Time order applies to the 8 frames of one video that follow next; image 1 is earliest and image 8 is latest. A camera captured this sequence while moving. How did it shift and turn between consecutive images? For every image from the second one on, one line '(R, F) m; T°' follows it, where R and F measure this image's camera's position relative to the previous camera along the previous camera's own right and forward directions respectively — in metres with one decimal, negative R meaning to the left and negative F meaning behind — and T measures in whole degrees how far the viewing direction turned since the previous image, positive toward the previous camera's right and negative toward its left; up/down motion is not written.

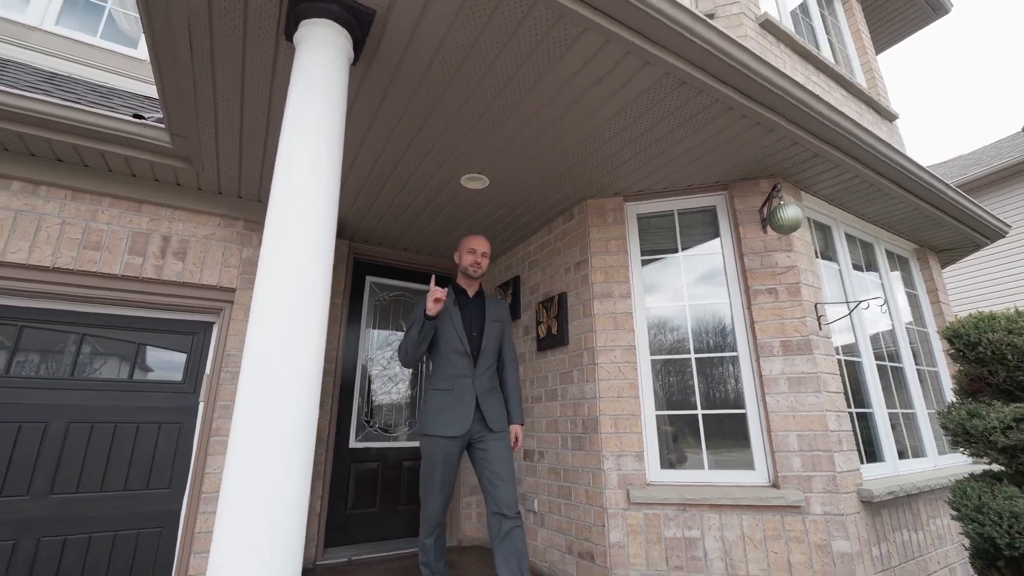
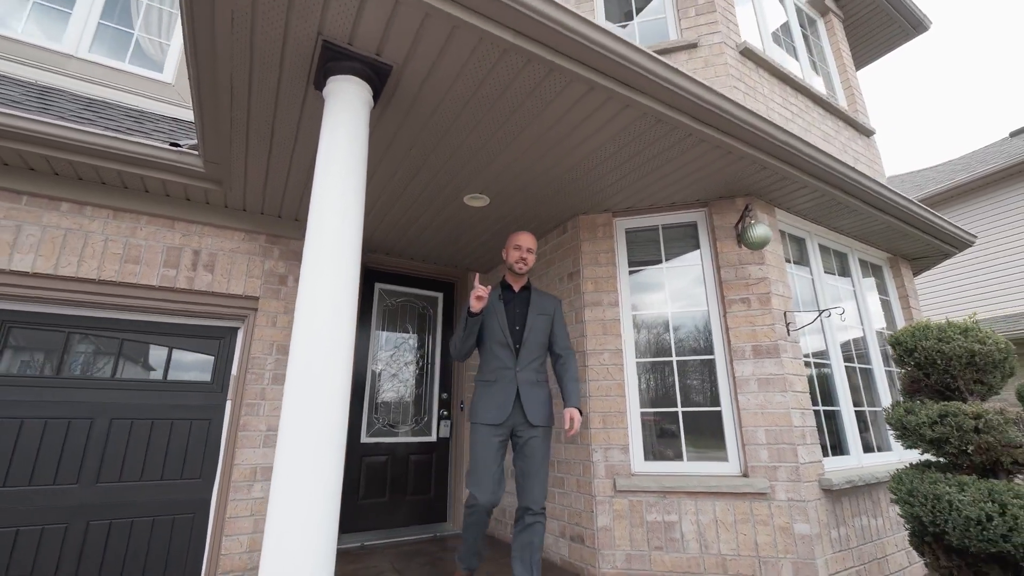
(0.0, -0.3) m; 0°
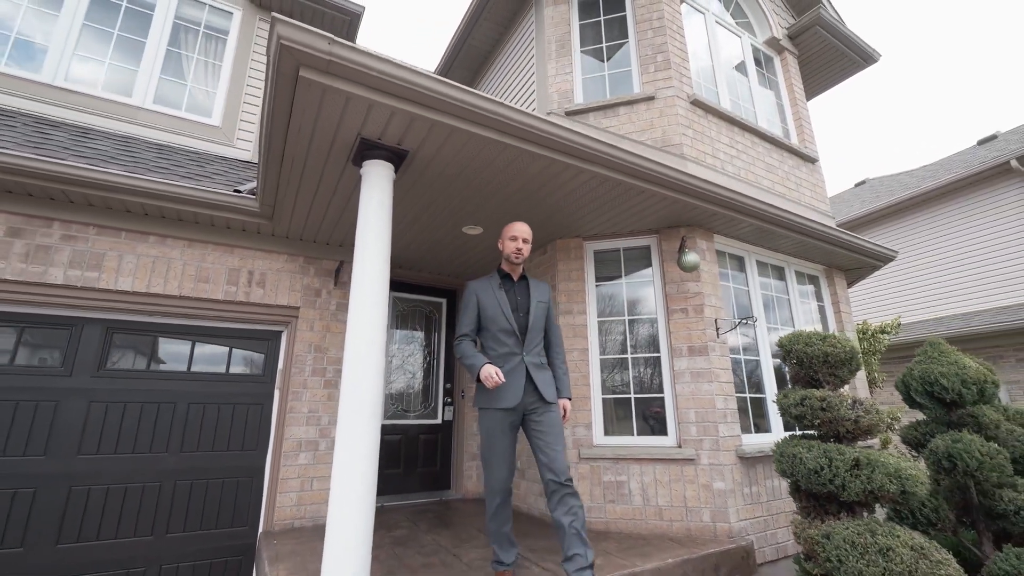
(+0.1, -0.8) m; -1°
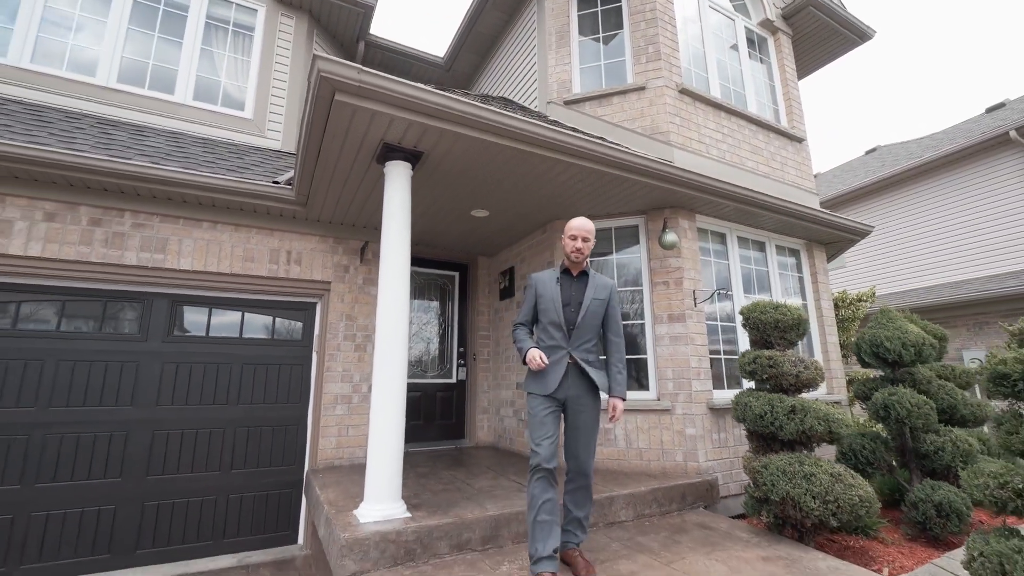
(+0.1, -0.5) m; -2°
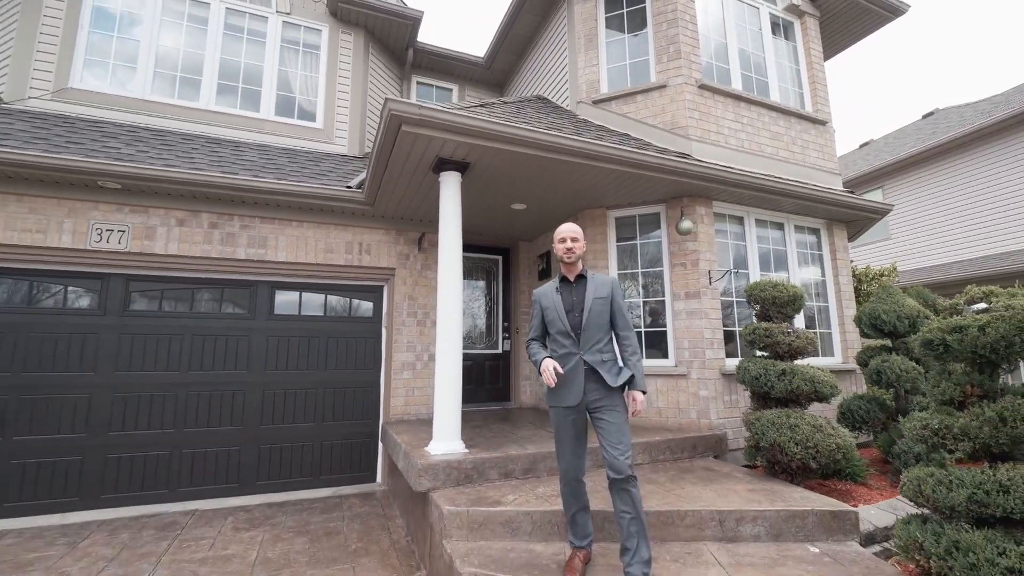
(+0.1, -0.7) m; -5°
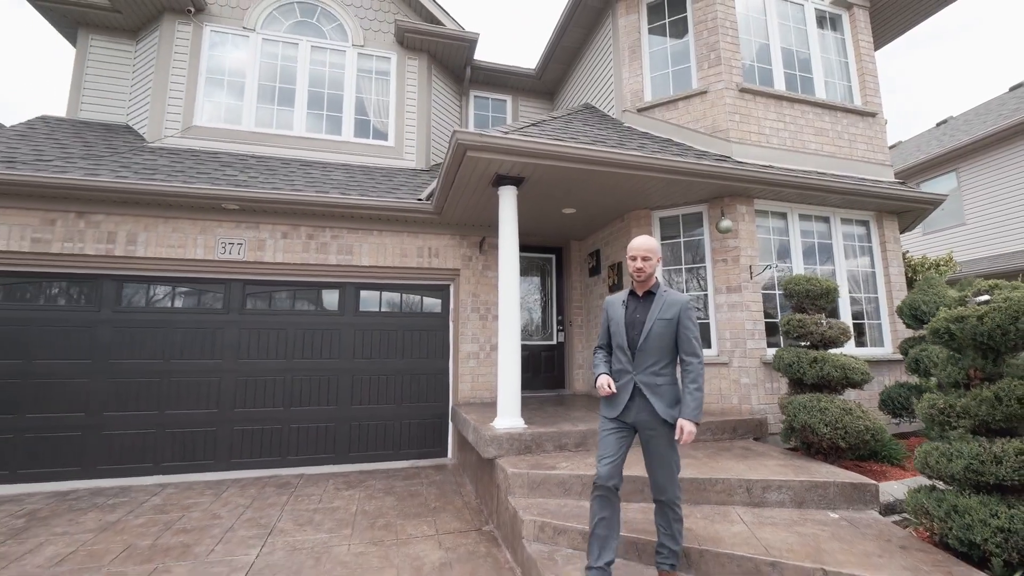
(0.0, -0.6) m; -7°
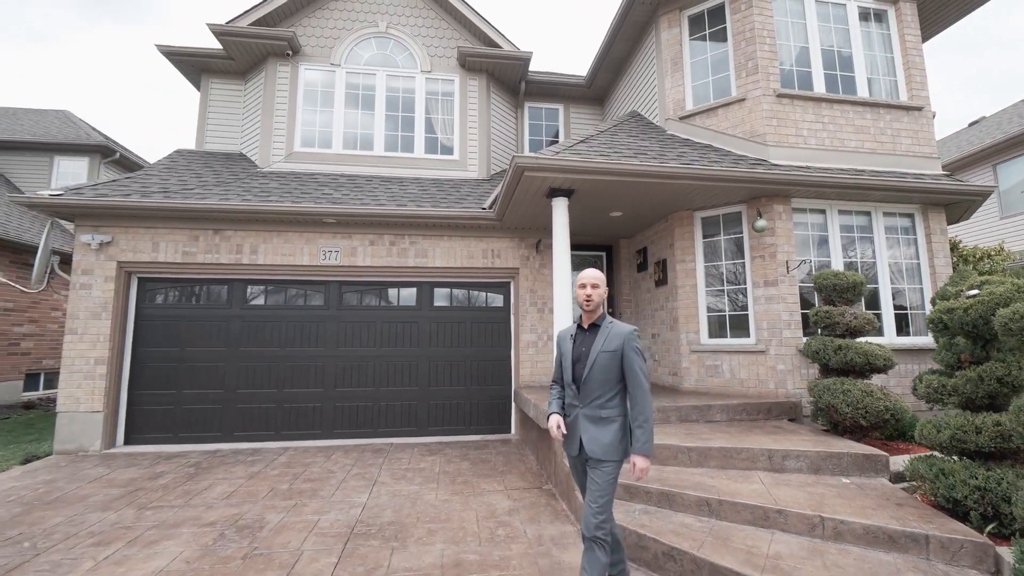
(0.0, -0.7) m; -7°
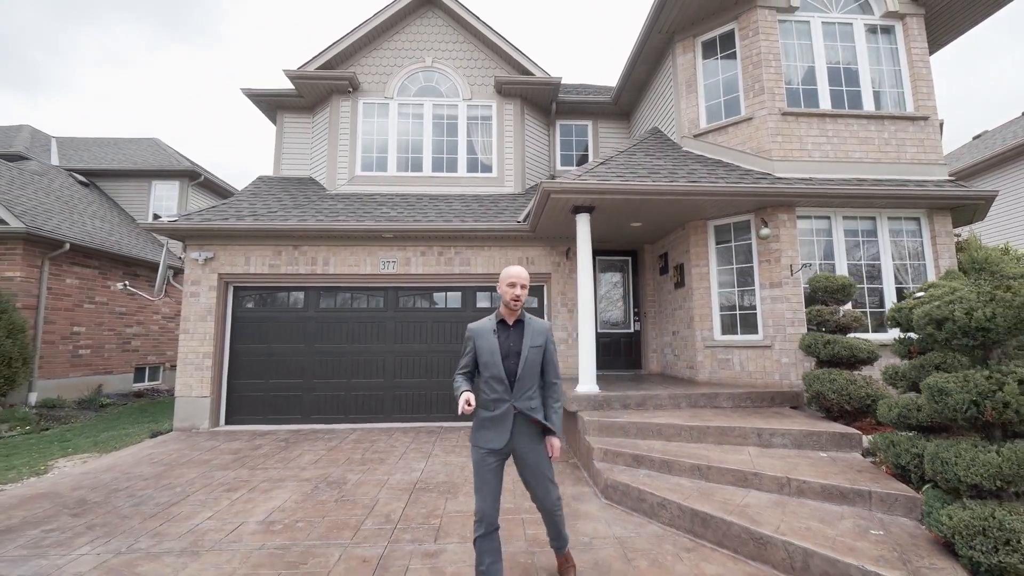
(+0.2, -0.9) m; -5°
